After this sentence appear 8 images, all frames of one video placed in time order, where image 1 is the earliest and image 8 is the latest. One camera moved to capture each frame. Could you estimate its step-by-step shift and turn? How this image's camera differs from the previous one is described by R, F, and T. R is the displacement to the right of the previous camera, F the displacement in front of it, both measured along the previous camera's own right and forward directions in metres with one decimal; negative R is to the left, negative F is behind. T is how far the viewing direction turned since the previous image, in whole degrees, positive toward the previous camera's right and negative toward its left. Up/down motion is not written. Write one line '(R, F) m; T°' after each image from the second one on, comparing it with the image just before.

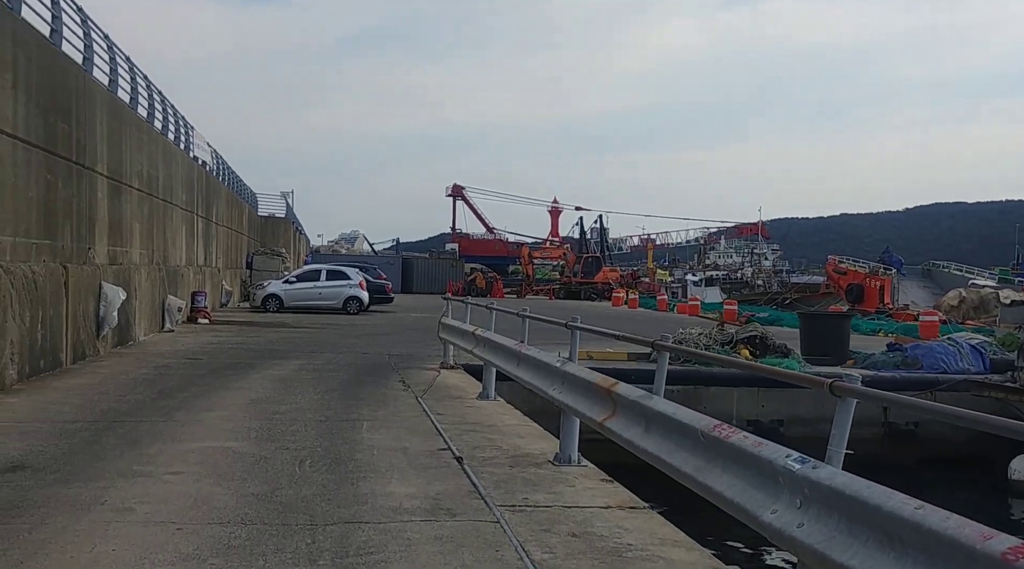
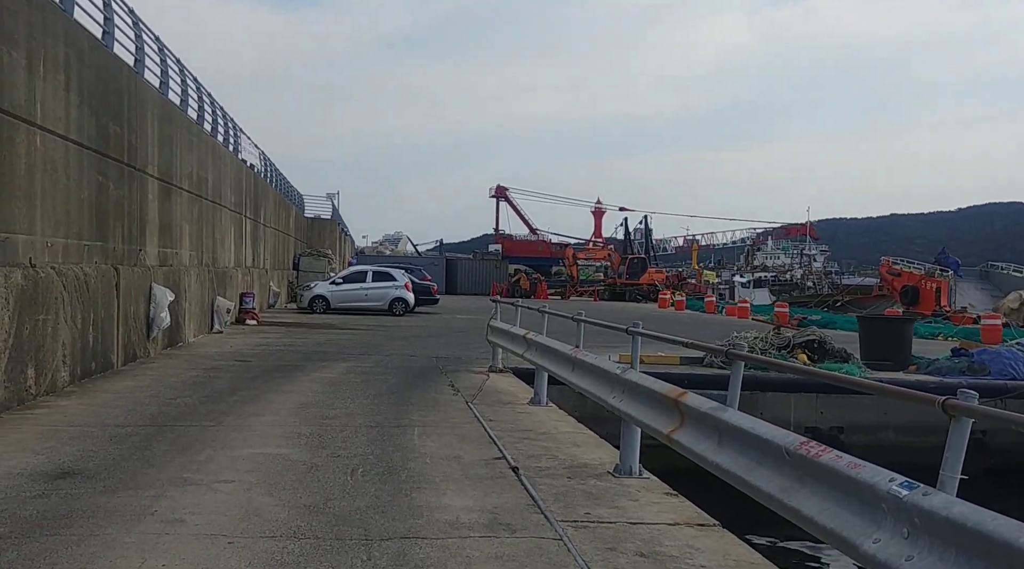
(-0.1, +0.3) m; -3°
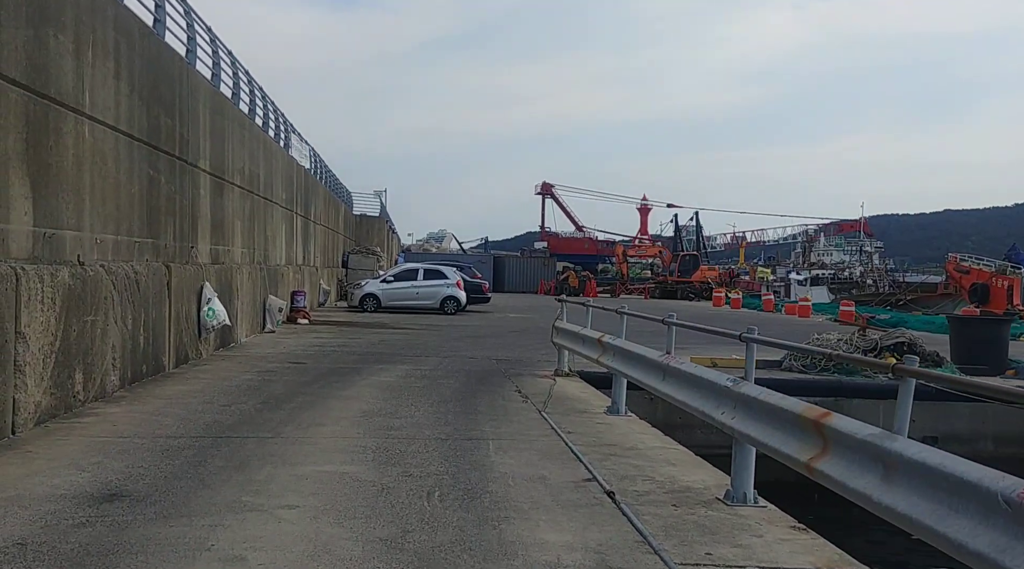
(-0.3, +0.8) m; -3°
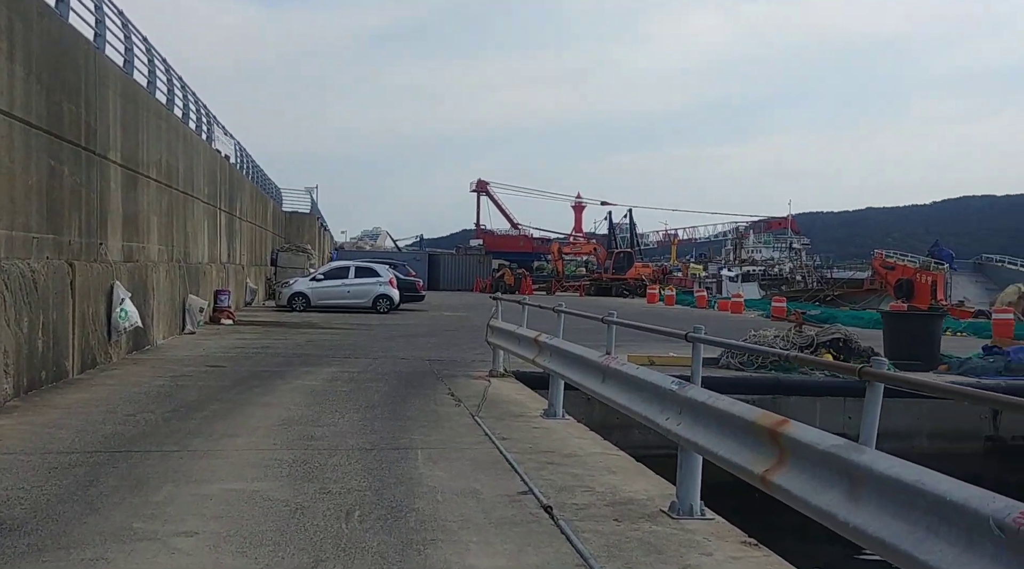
(0.0, +0.5) m; +4°
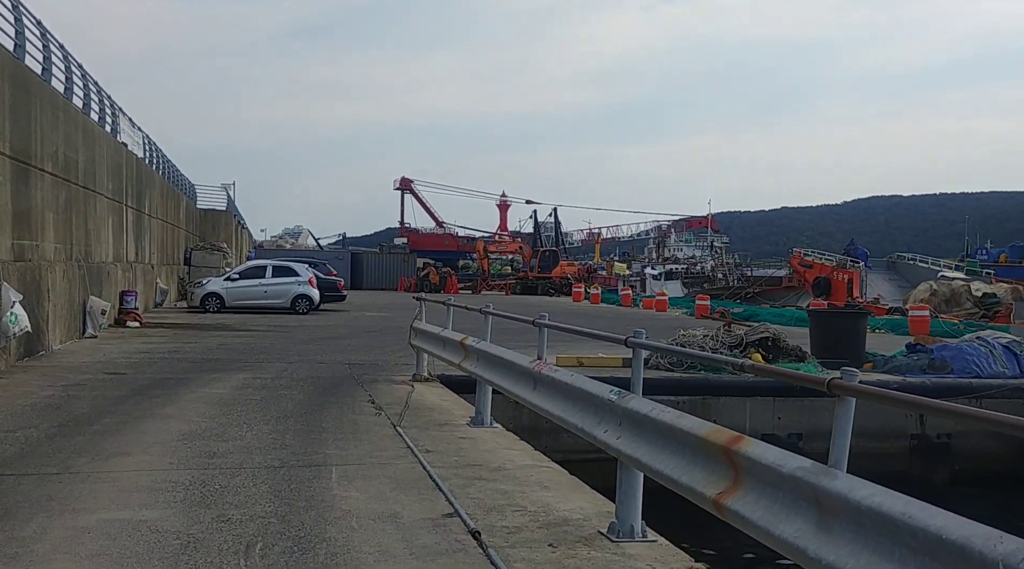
(0.0, +0.6) m; +5°
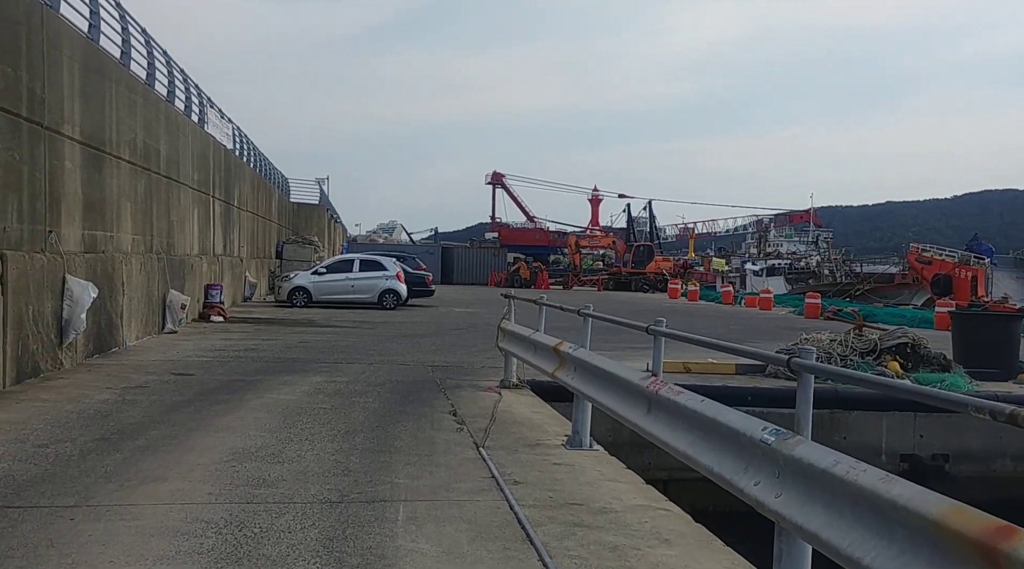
(-0.1, +1.4) m; -6°
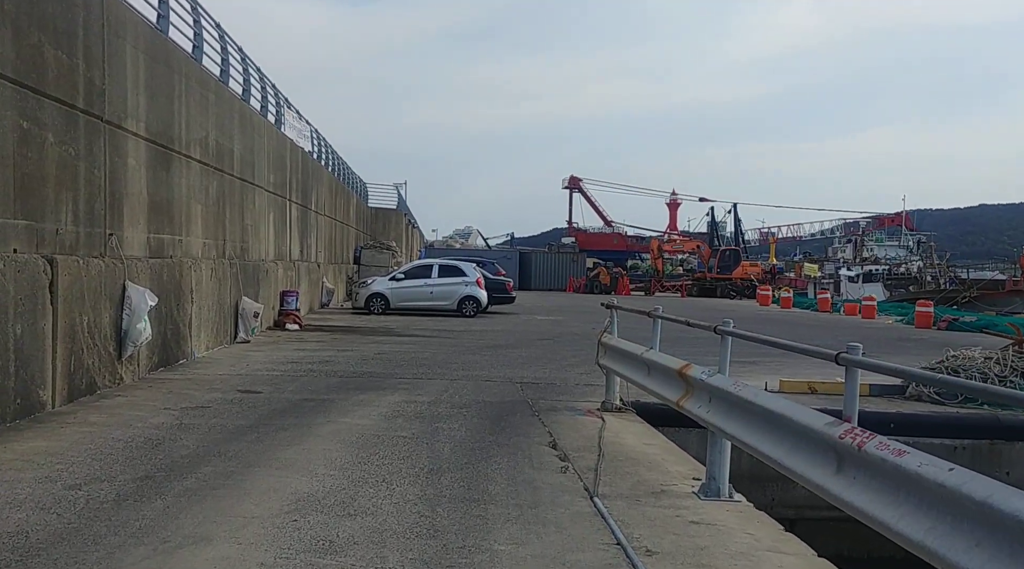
(-0.3, +1.3) m; -5°
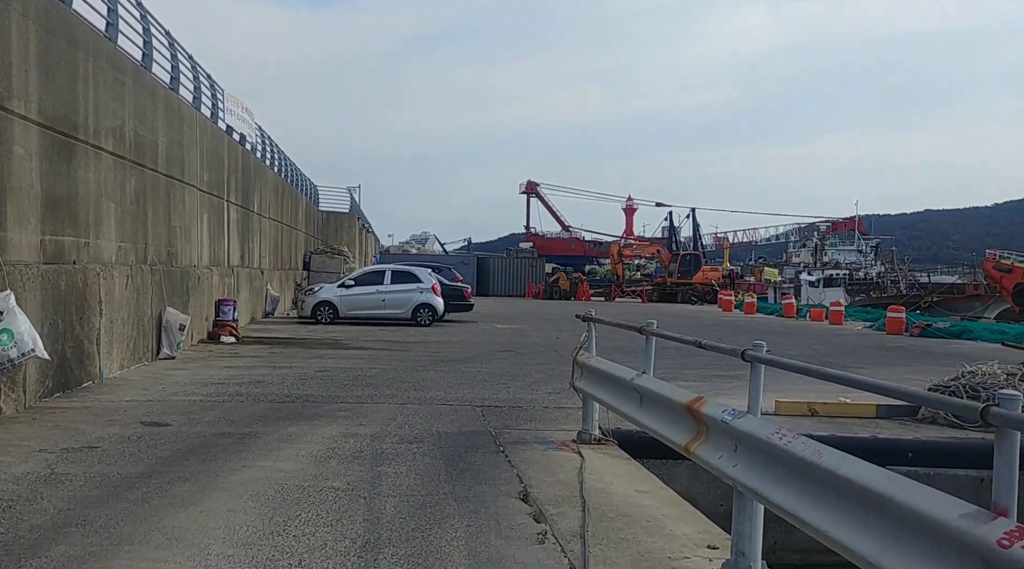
(0.0, +1.6) m; +3°
